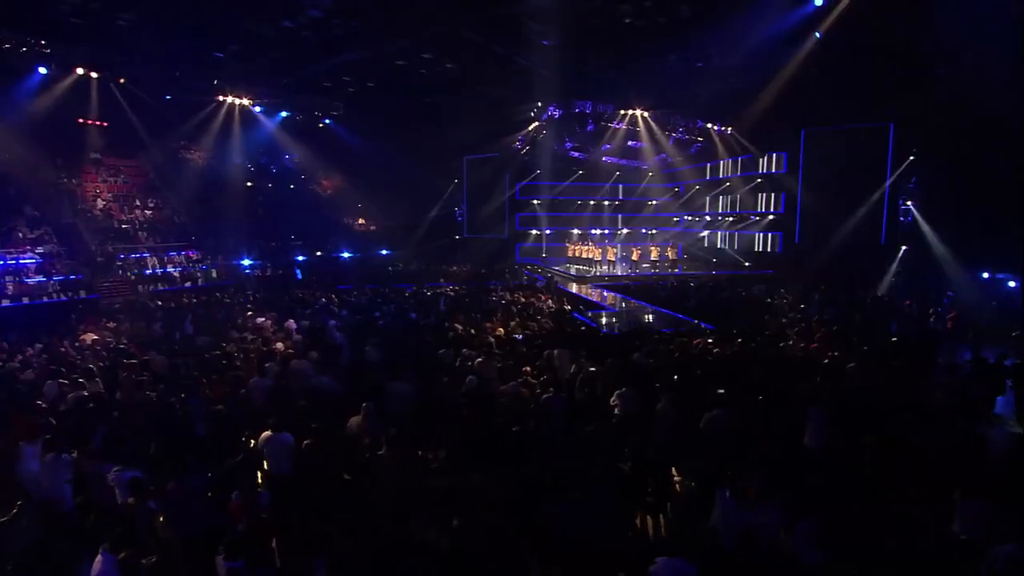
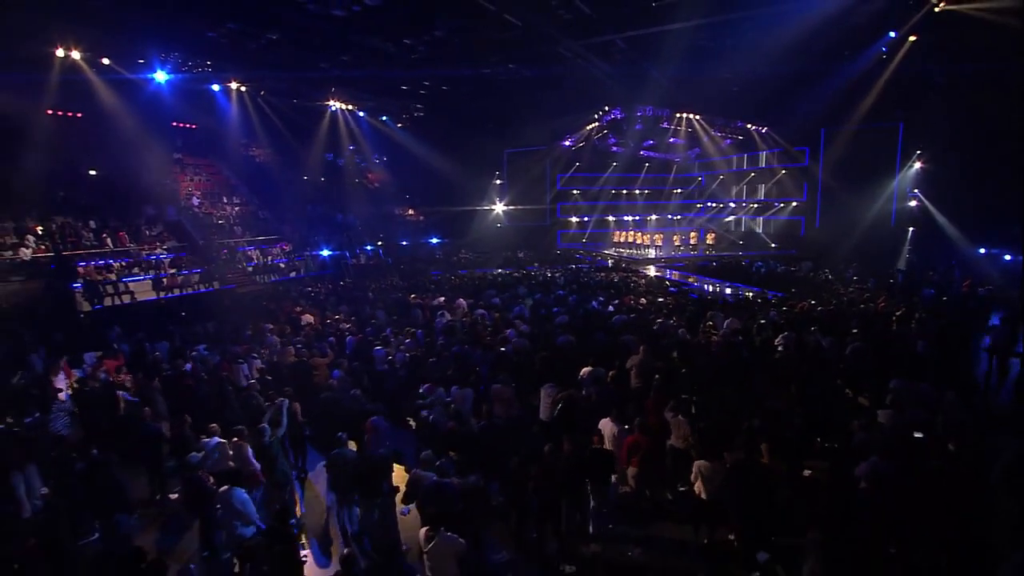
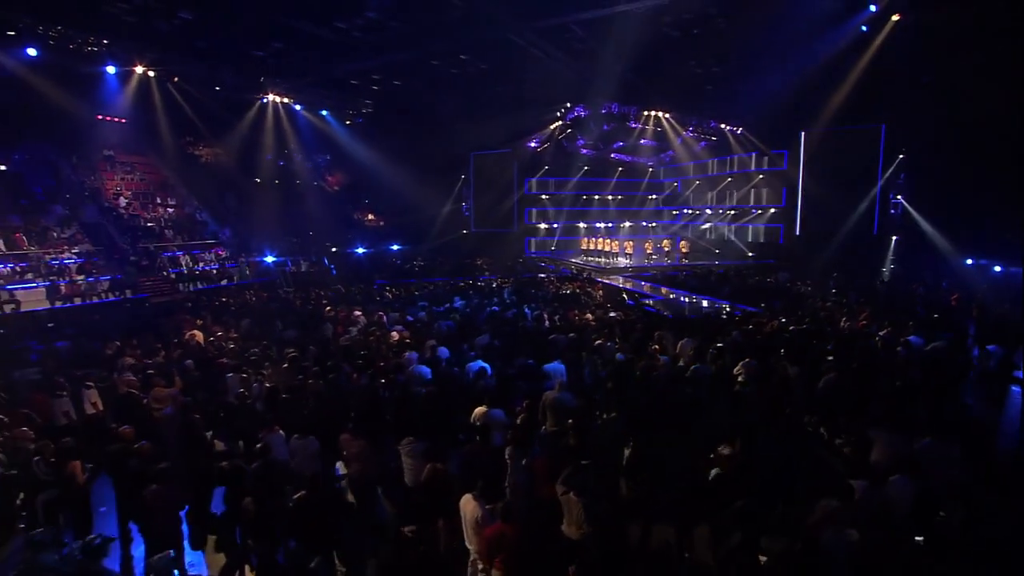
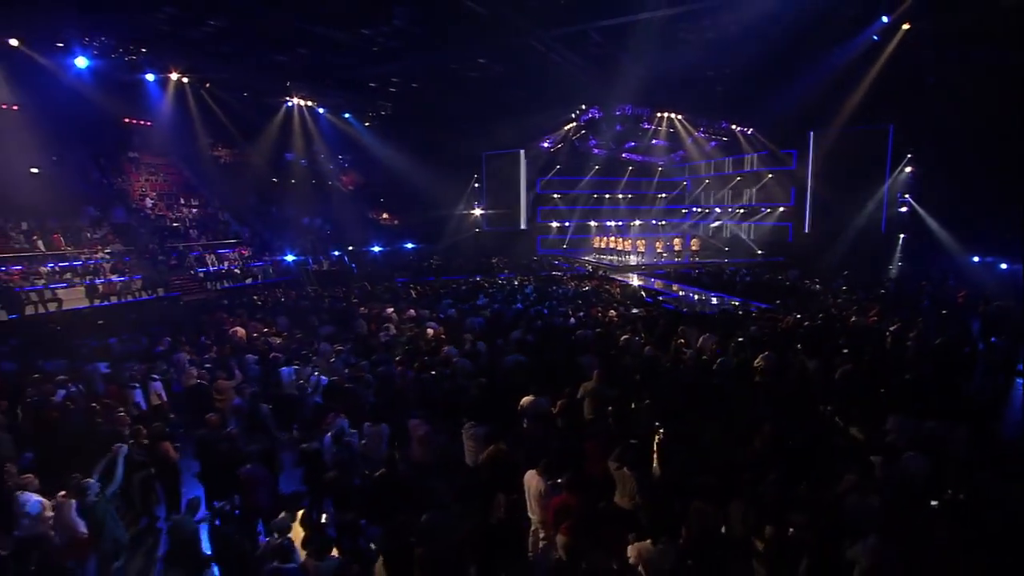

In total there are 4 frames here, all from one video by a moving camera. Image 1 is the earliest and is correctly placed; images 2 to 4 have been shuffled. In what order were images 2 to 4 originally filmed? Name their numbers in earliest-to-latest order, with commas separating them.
3, 4, 2
